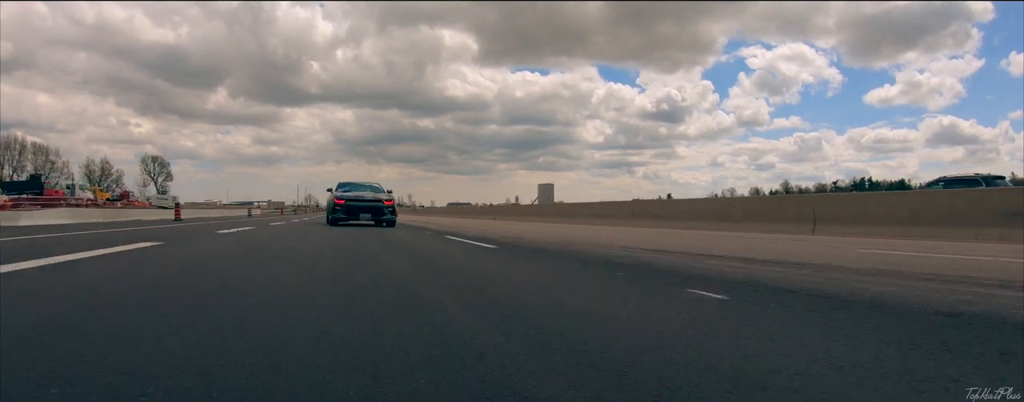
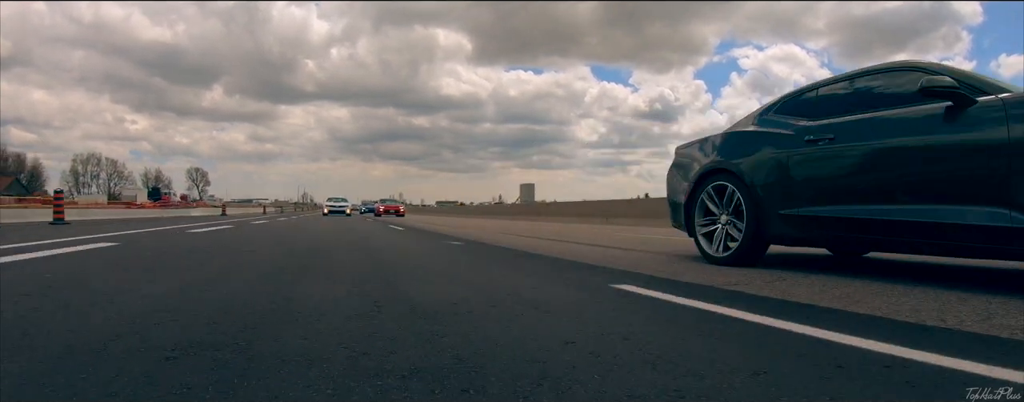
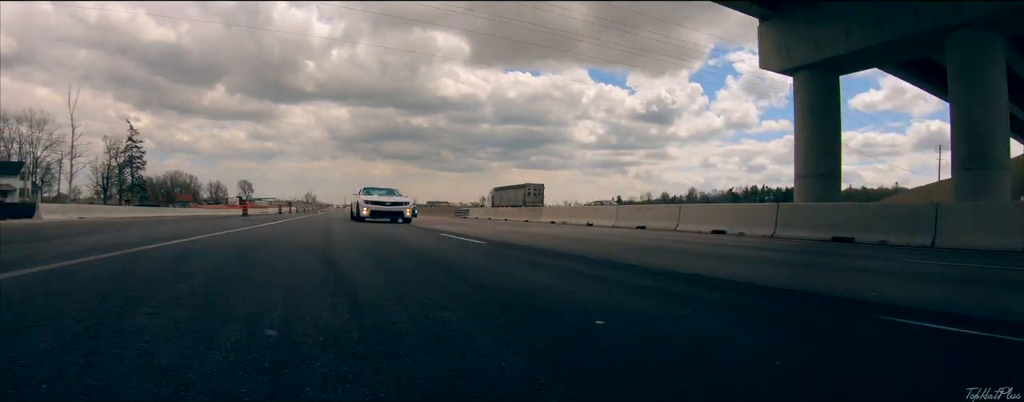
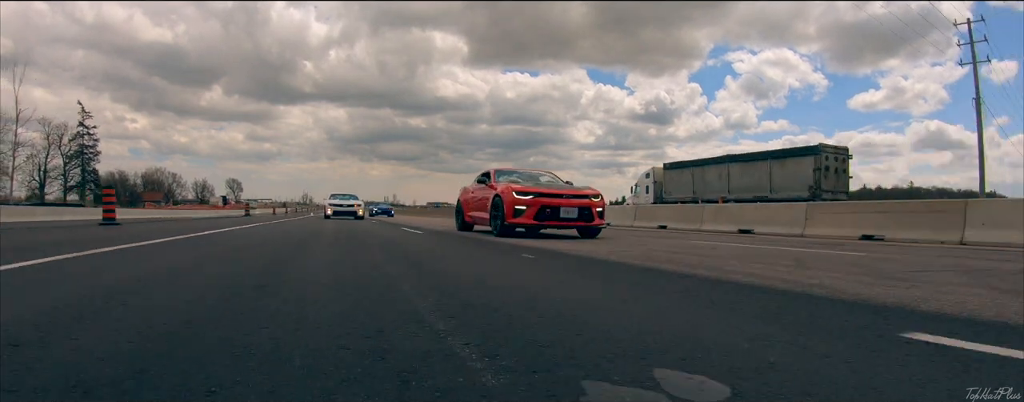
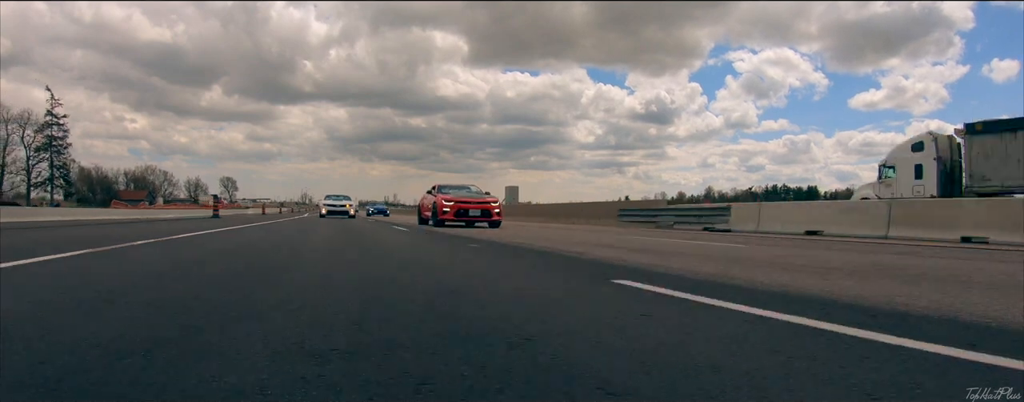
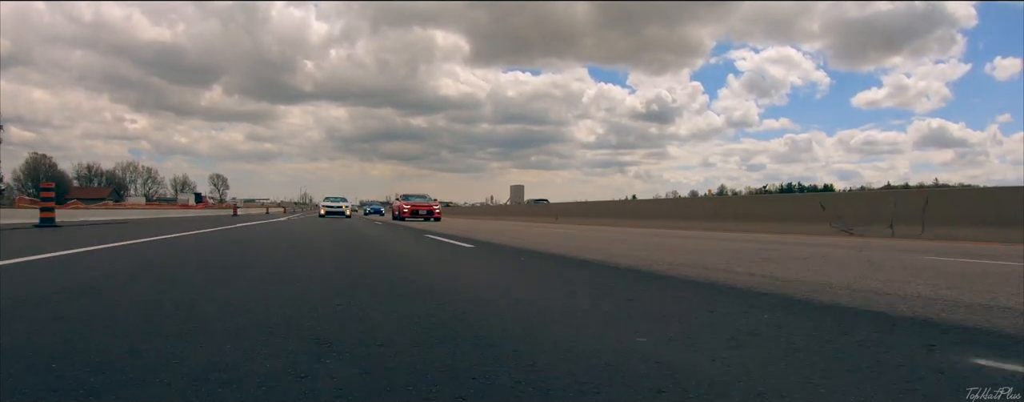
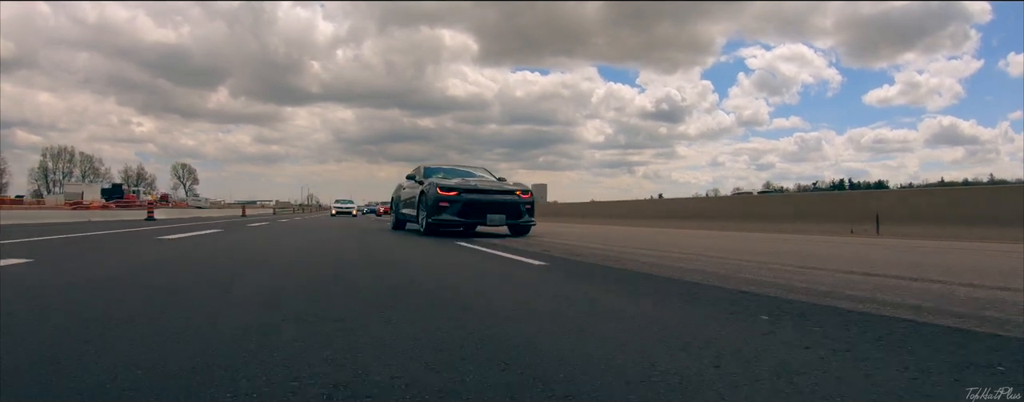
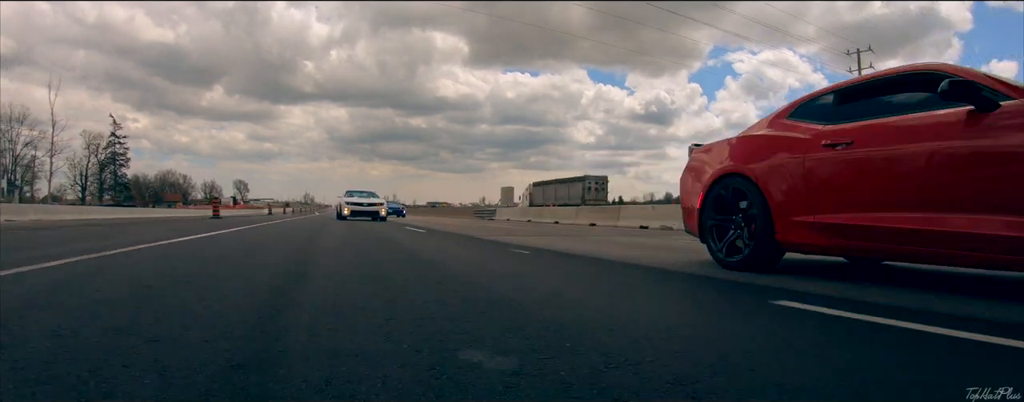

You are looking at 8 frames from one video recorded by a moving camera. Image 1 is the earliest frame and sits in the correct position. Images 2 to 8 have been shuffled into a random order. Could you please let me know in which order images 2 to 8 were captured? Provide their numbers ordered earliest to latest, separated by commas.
7, 2, 6, 5, 4, 8, 3
